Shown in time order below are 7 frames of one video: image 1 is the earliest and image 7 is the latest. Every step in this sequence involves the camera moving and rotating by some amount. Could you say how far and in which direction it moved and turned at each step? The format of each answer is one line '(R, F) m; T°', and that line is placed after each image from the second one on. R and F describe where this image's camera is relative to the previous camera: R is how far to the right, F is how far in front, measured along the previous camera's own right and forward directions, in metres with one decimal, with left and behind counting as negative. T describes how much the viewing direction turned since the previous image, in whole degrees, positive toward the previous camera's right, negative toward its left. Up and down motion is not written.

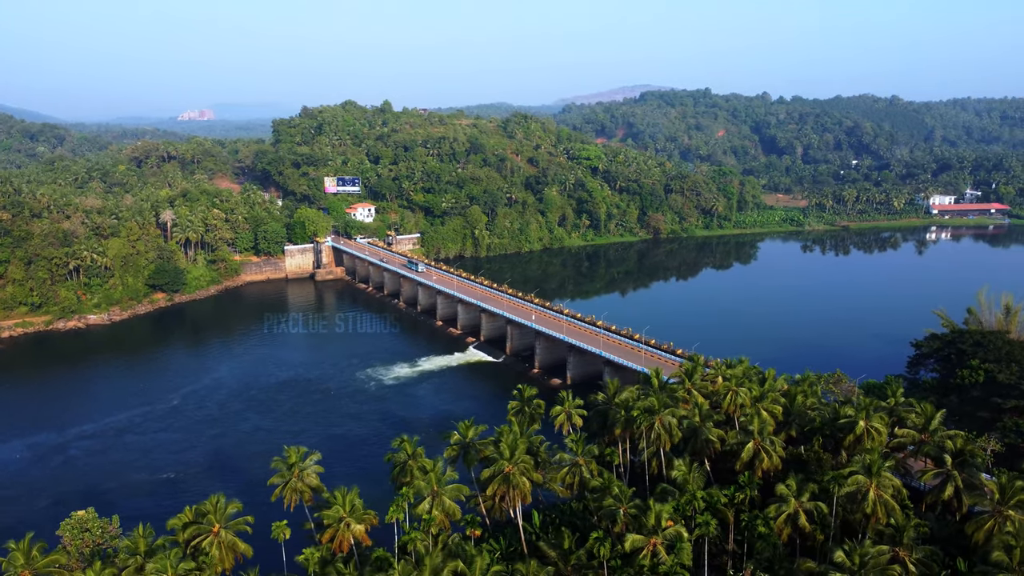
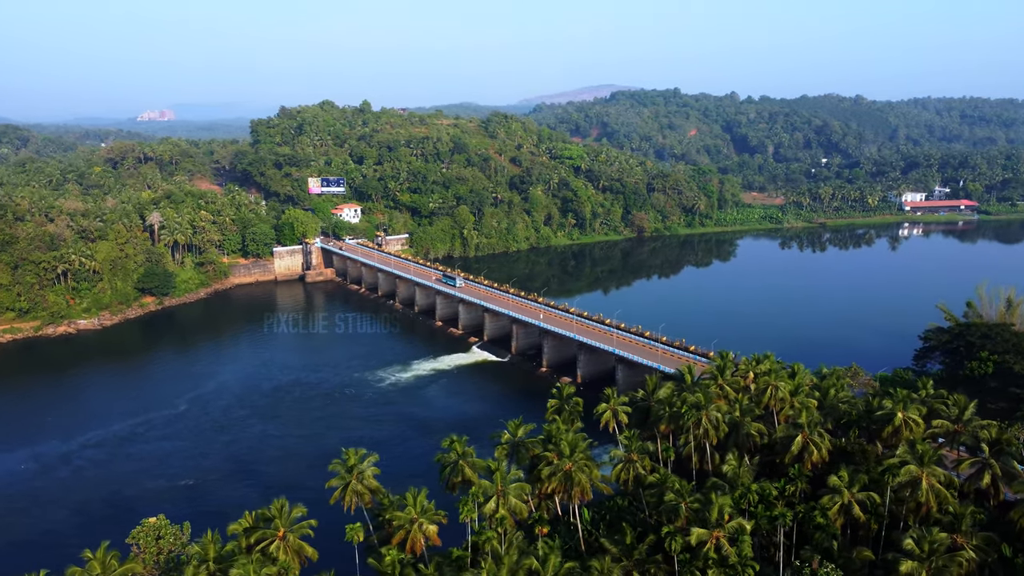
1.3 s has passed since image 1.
(-2.7, 0.0) m; +2°
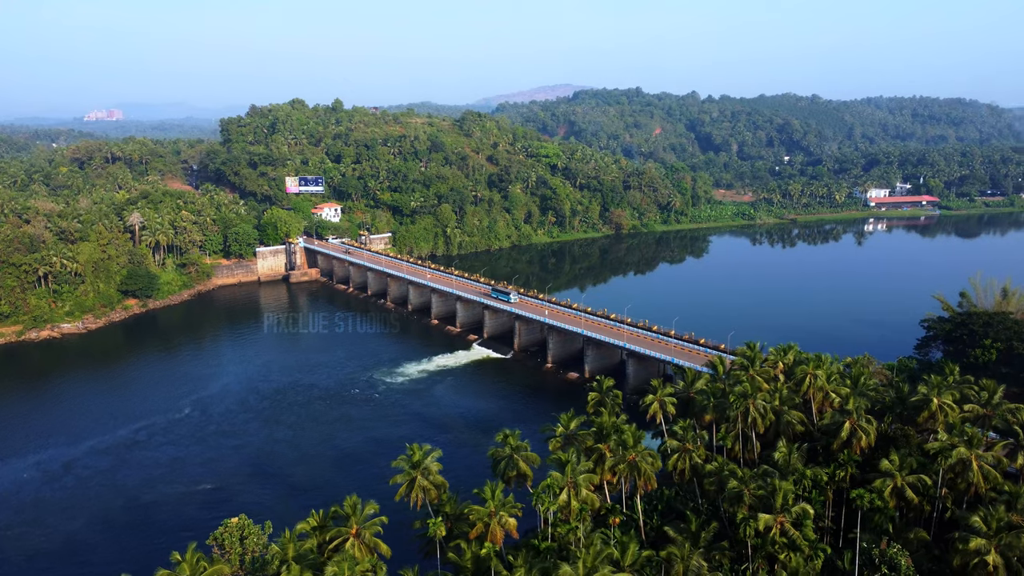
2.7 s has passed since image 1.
(-3.1, +0.1) m; +3°
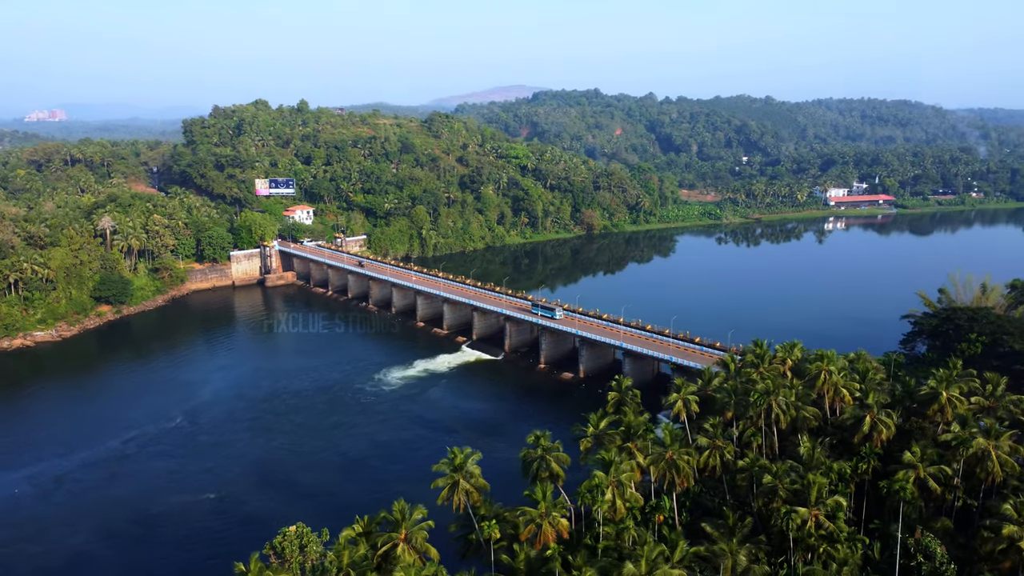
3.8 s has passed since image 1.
(-2.5, 0.0) m; +3°
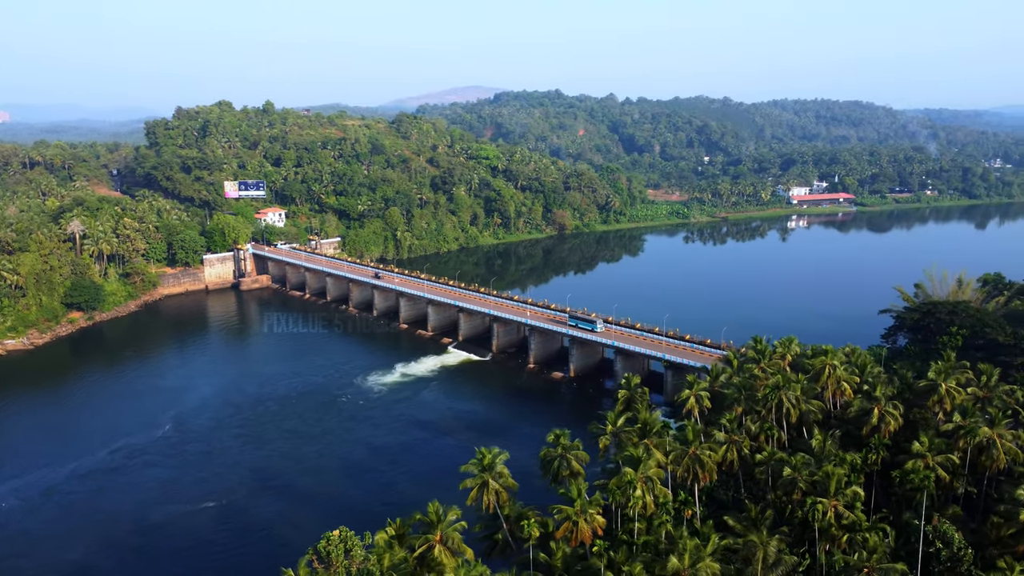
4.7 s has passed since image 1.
(-2.0, -0.1) m; +3°
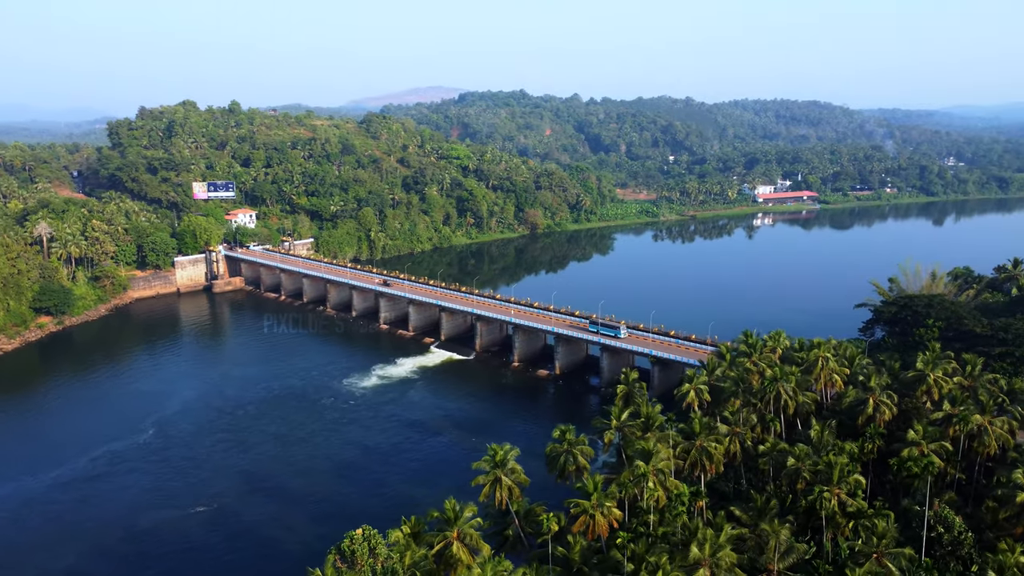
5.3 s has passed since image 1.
(-1.4, 0.0) m; +3°
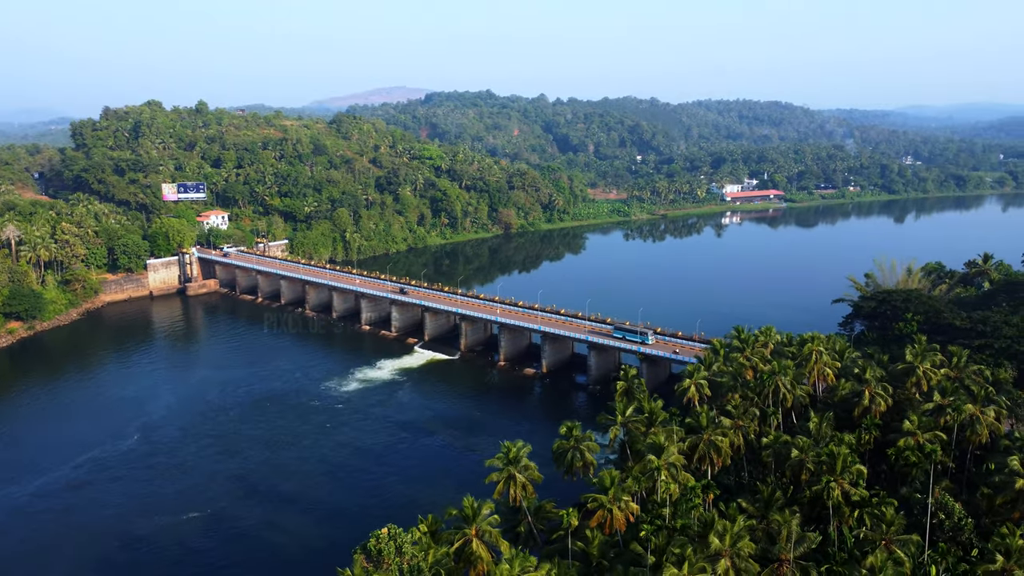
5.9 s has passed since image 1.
(-1.4, -0.1) m; +2°
